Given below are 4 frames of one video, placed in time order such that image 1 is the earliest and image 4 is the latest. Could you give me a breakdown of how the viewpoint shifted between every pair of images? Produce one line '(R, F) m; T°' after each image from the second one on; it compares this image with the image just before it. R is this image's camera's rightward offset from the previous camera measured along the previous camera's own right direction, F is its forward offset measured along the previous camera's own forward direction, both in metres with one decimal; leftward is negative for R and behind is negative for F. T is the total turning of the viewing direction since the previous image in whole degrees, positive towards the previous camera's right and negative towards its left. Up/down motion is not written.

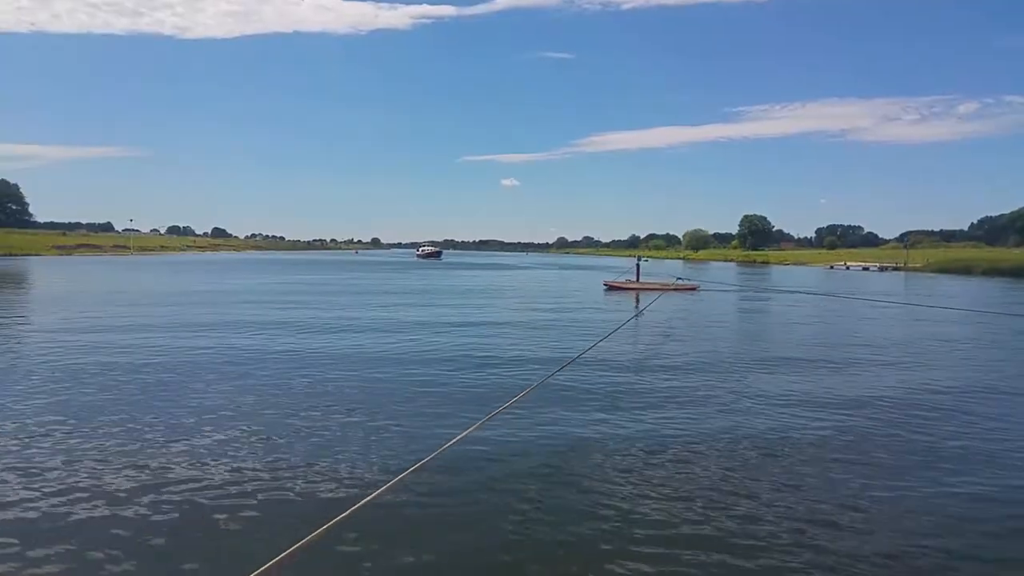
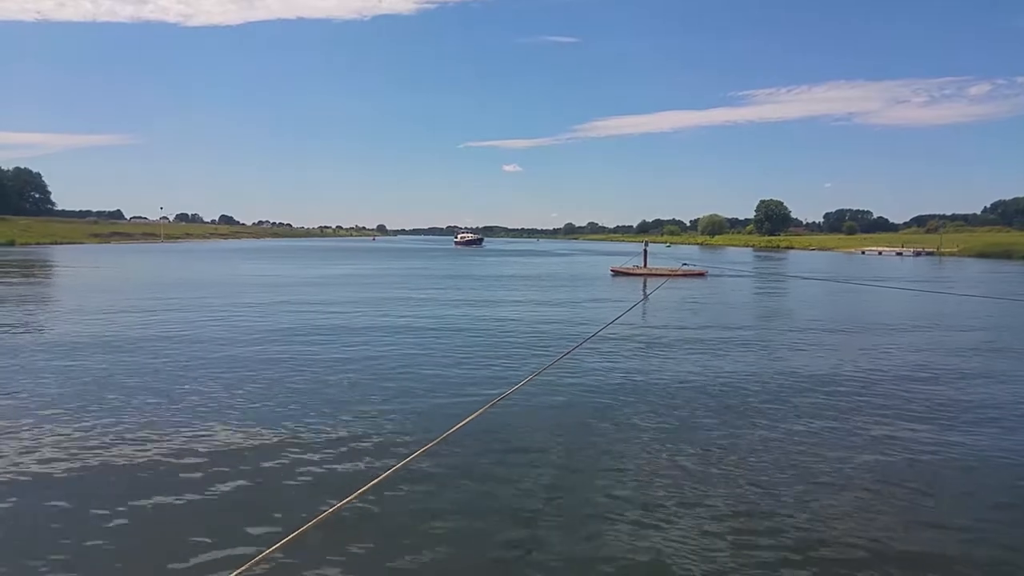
(-2.3, -1.0) m; -1°
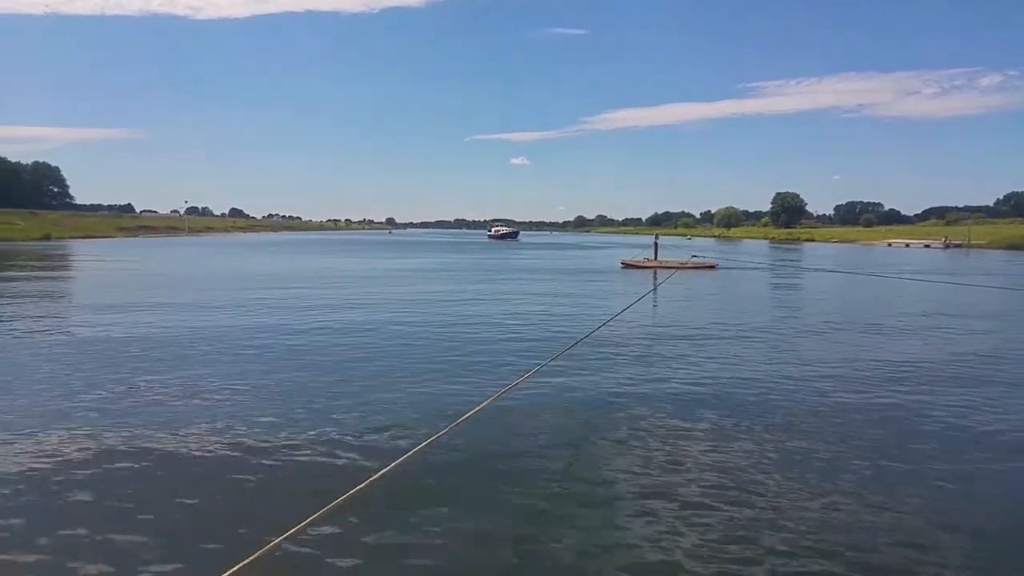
(-1.8, 0.0) m; -1°
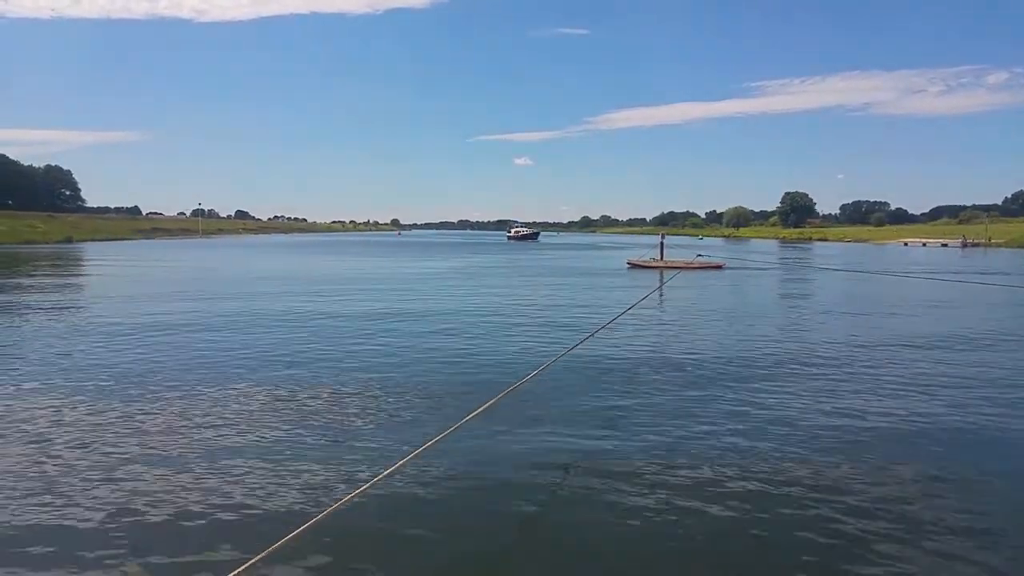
(-1.1, -0.2) m; 0°
